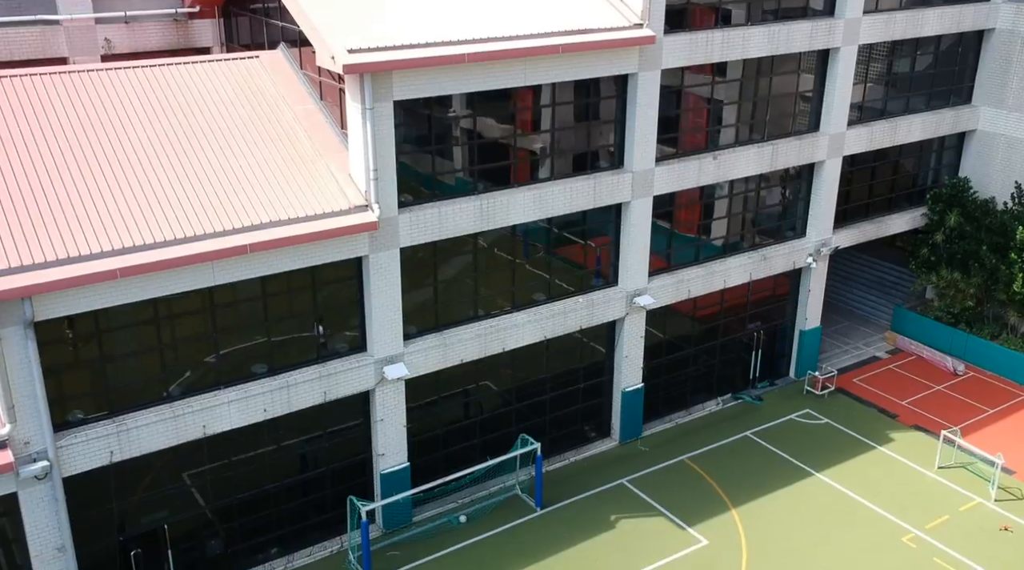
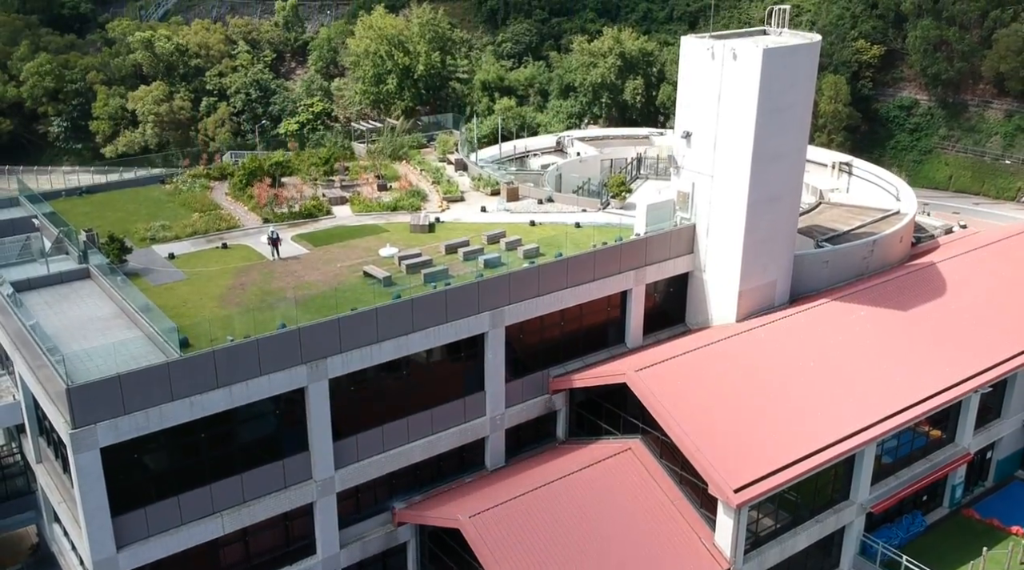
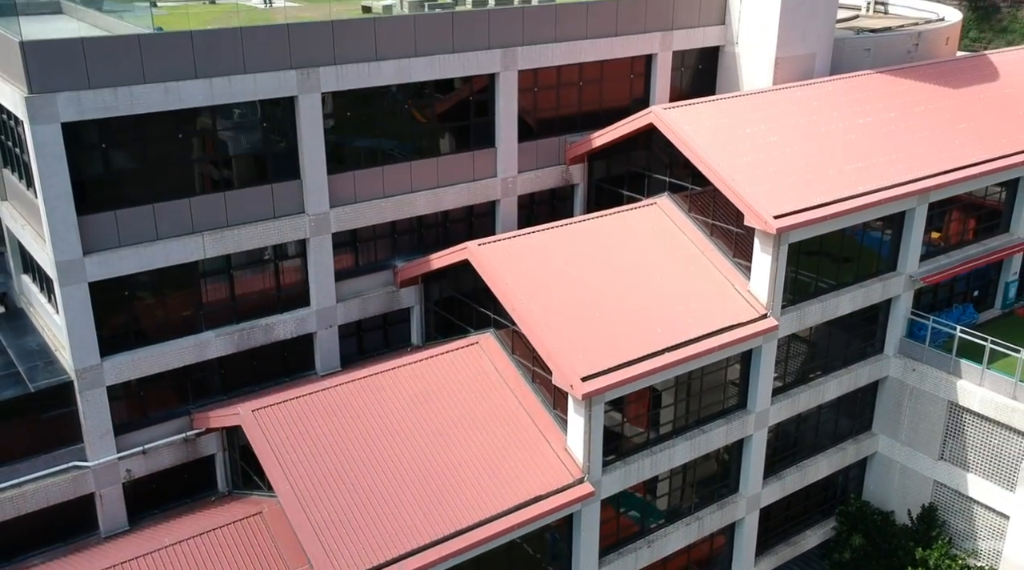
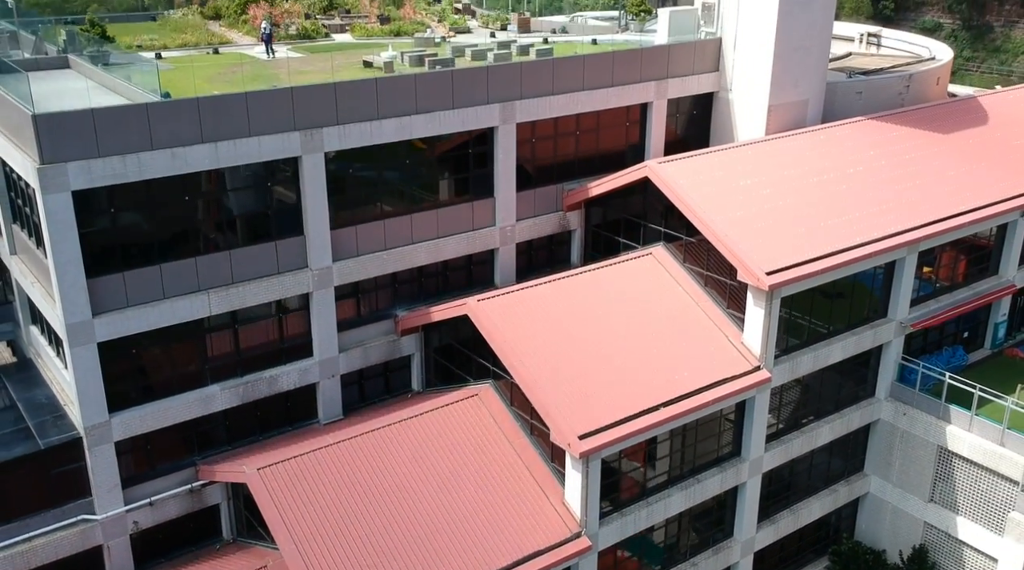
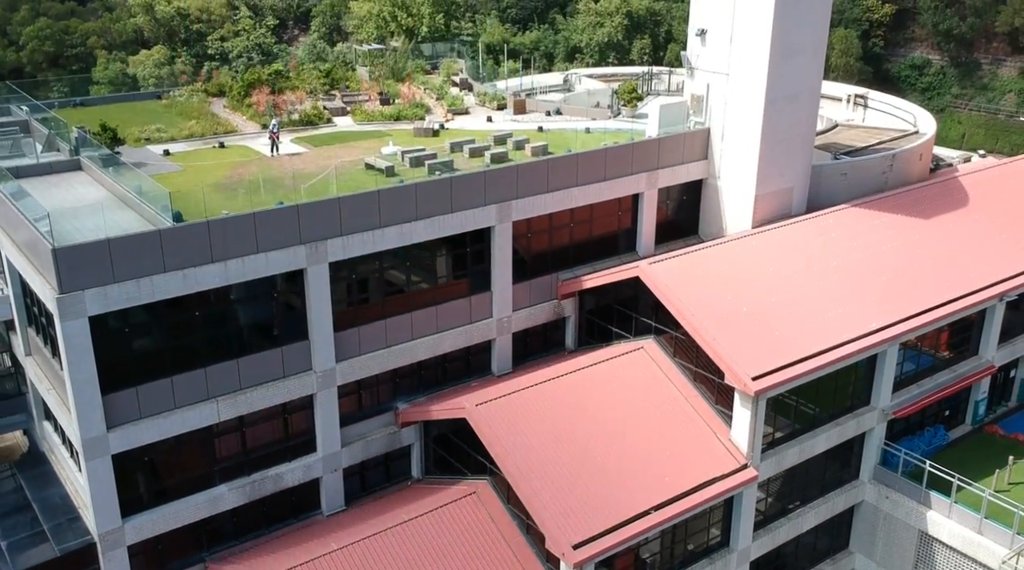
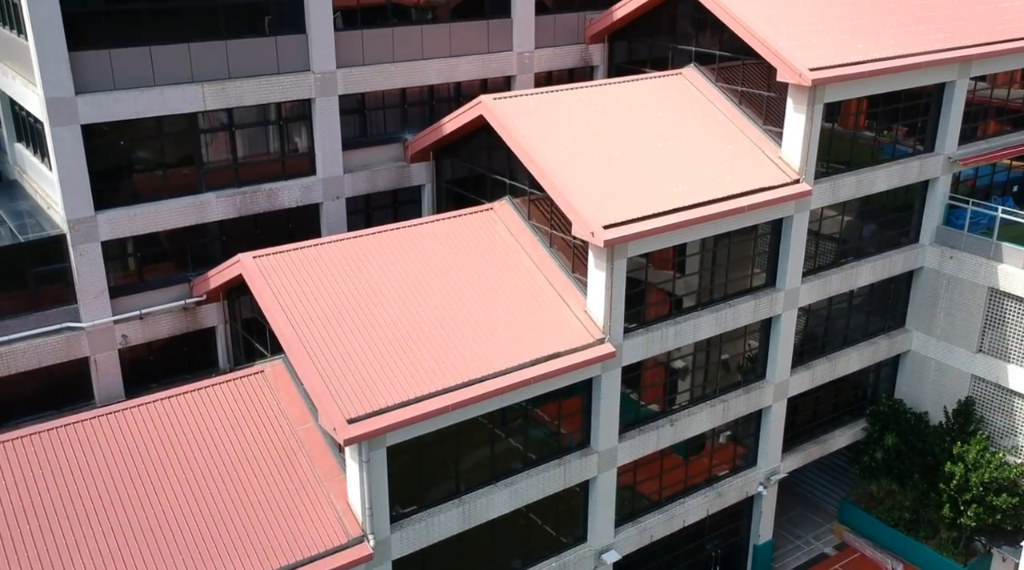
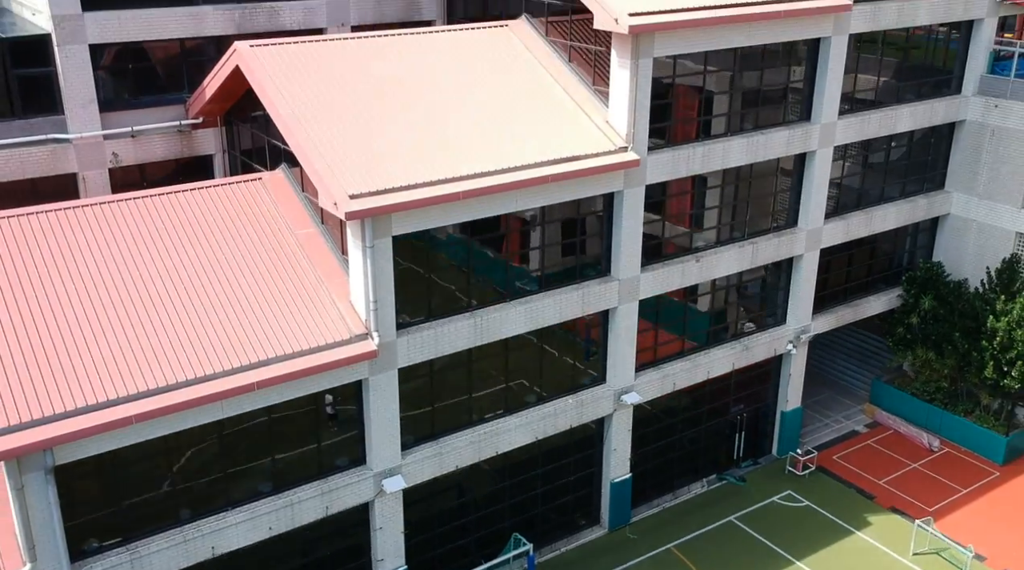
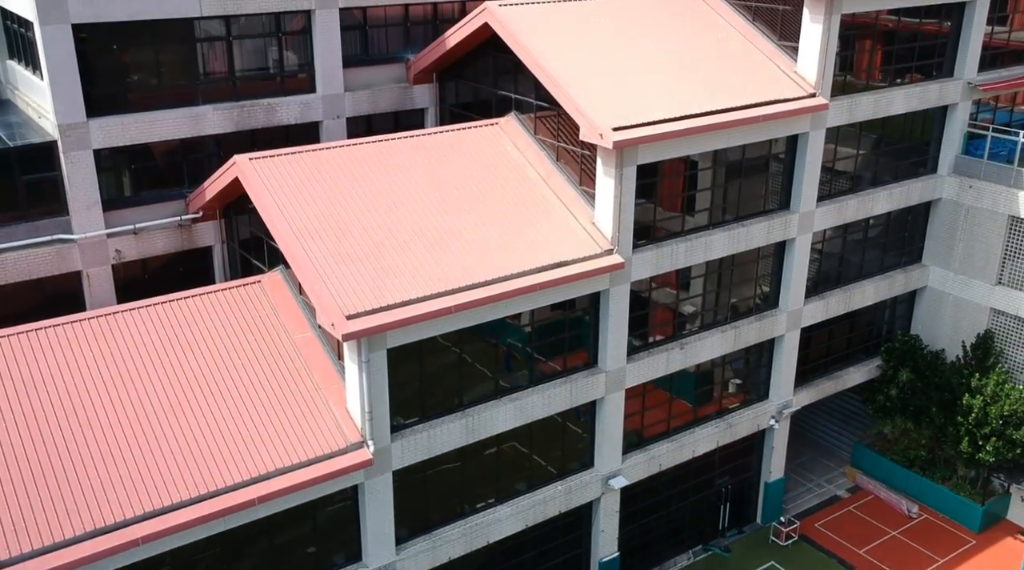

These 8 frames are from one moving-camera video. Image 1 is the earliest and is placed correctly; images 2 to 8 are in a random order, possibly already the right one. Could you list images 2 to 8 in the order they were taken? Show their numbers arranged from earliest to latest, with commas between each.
7, 8, 6, 3, 4, 5, 2
